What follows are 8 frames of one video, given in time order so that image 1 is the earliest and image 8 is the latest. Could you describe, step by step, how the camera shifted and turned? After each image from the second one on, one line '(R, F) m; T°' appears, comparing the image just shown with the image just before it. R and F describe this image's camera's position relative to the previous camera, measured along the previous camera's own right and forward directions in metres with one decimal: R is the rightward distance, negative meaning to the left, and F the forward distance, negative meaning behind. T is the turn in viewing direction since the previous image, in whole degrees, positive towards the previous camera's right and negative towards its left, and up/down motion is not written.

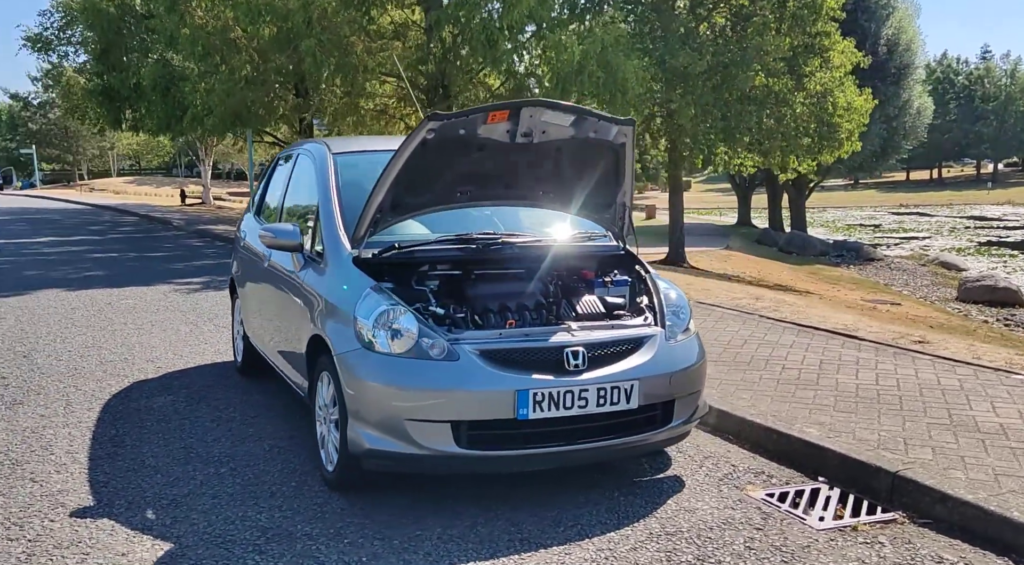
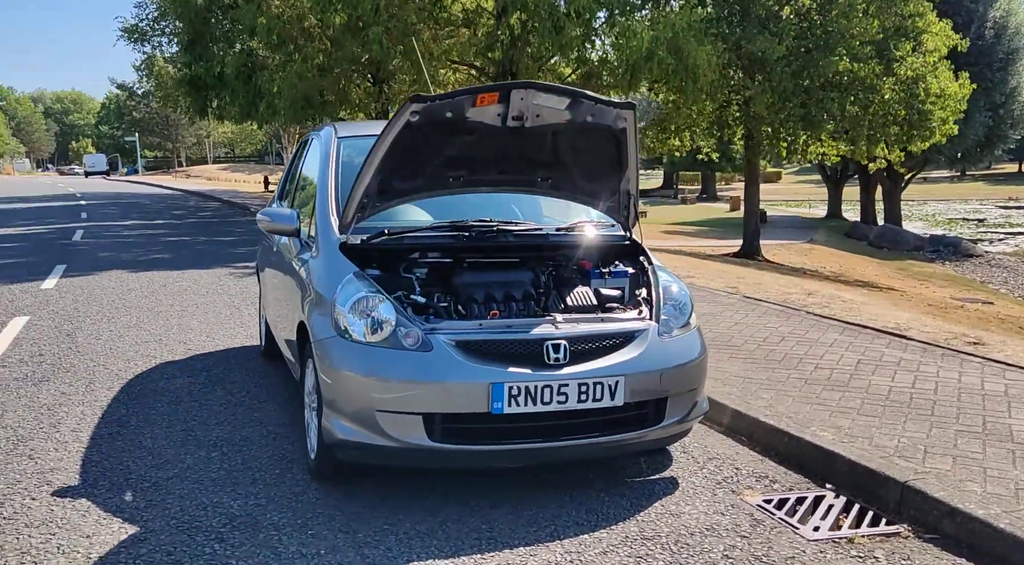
(+0.5, +0.2) m; -6°
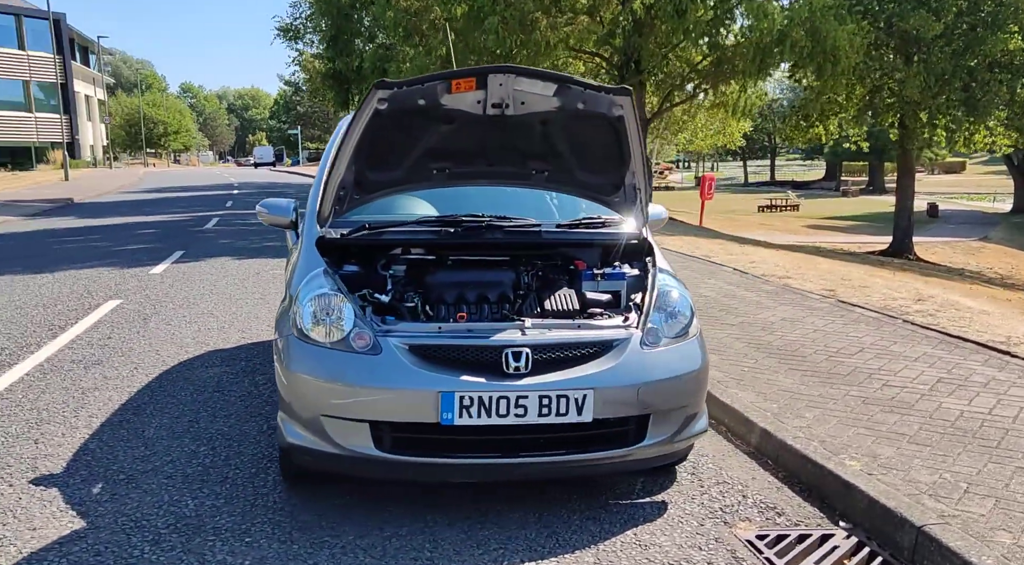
(+0.8, +0.4) m; -10°
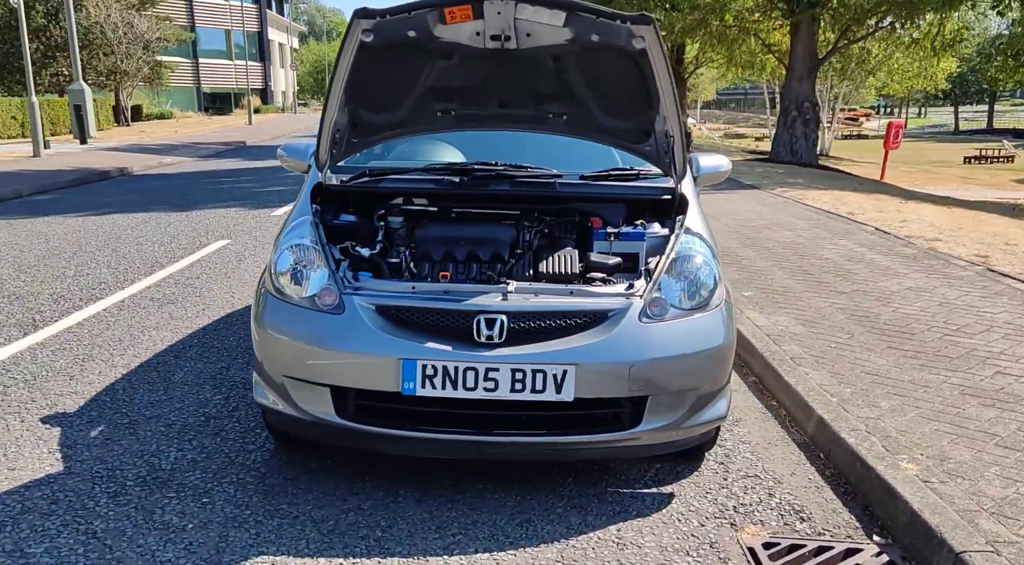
(+0.8, +0.5) m; -11°
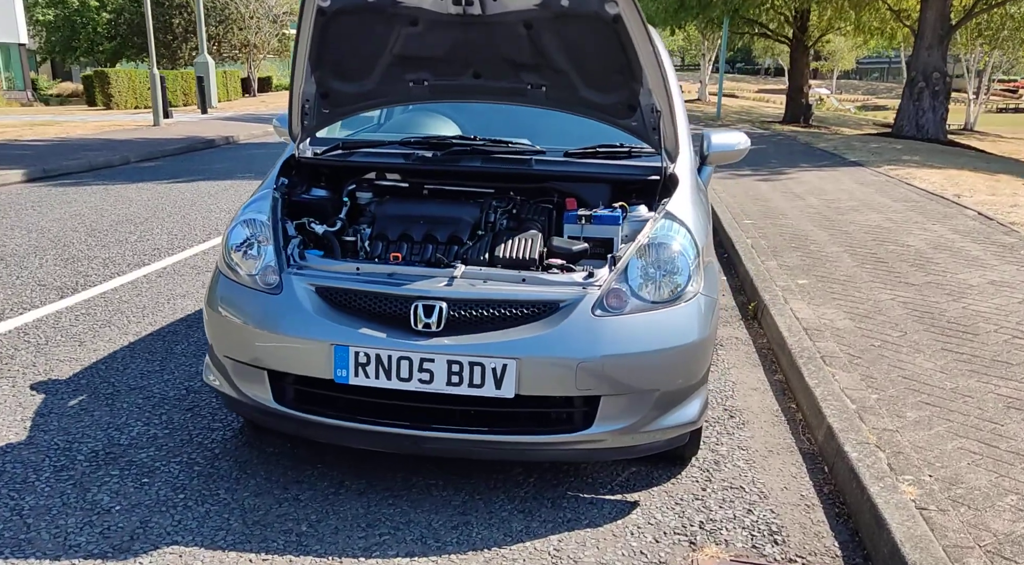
(+0.6, +0.3) m; -8°
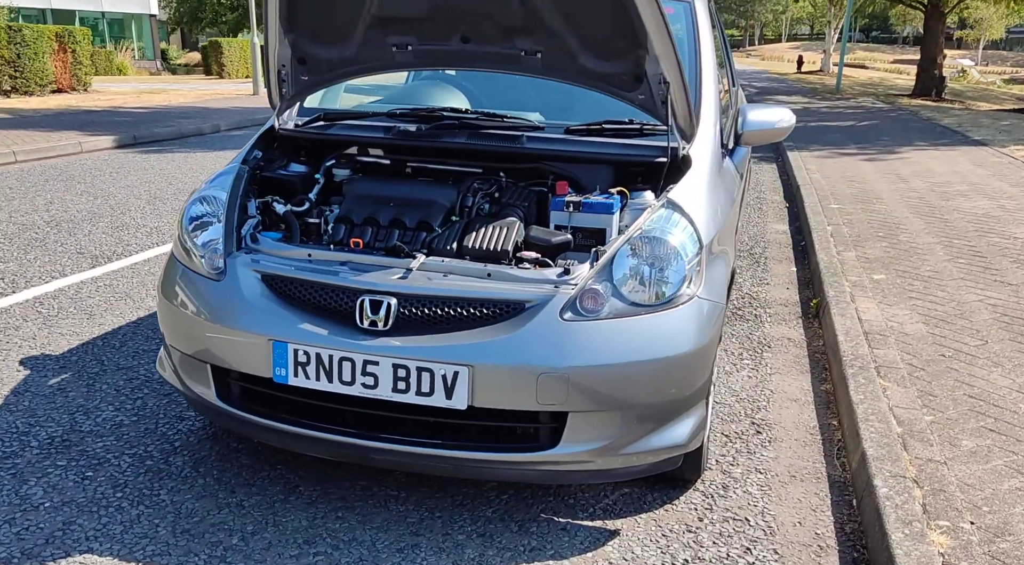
(+0.5, +0.4) m; -7°
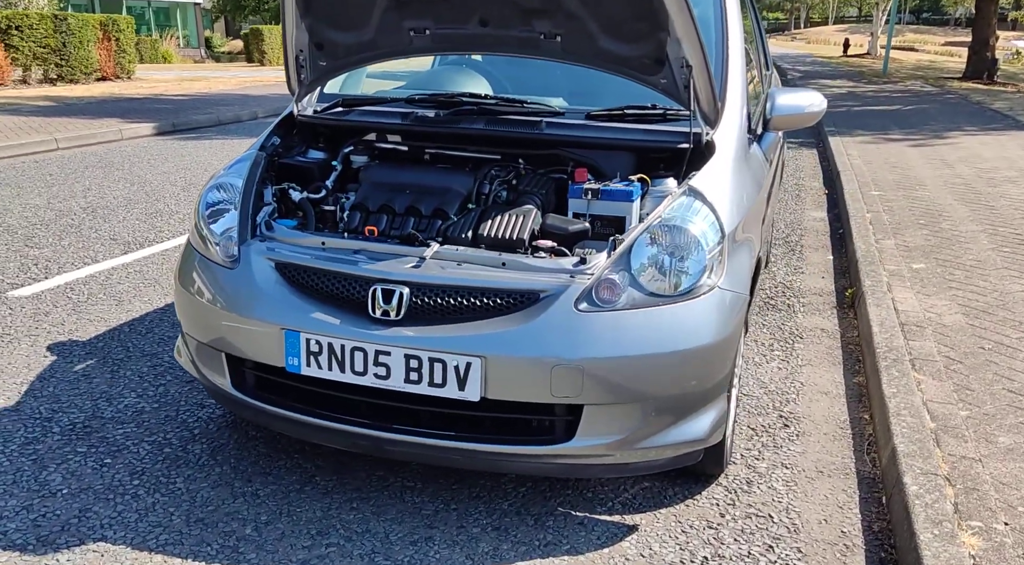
(+0.1, +0.1) m; -3°
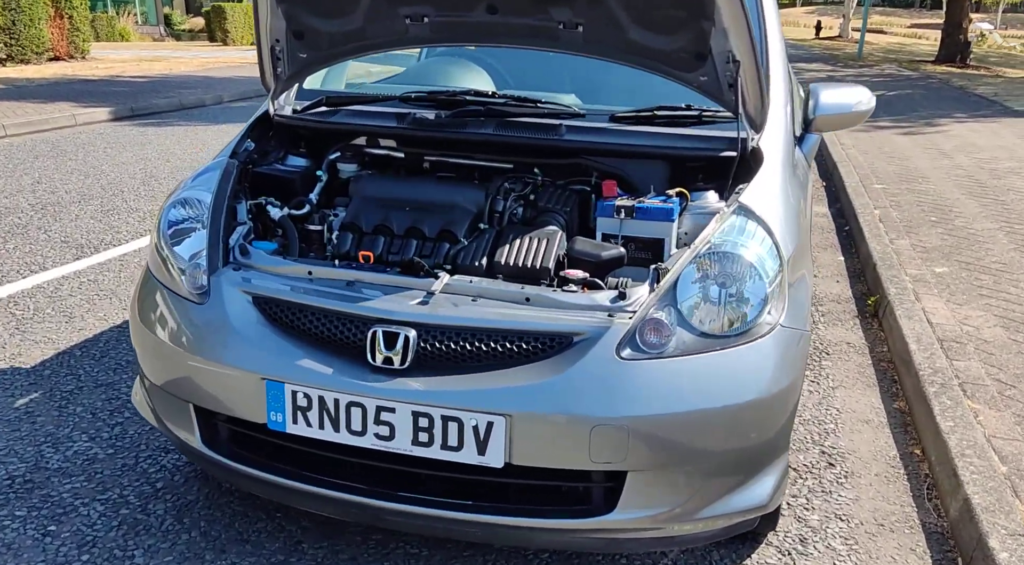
(-0.2, +0.4) m; +2°
